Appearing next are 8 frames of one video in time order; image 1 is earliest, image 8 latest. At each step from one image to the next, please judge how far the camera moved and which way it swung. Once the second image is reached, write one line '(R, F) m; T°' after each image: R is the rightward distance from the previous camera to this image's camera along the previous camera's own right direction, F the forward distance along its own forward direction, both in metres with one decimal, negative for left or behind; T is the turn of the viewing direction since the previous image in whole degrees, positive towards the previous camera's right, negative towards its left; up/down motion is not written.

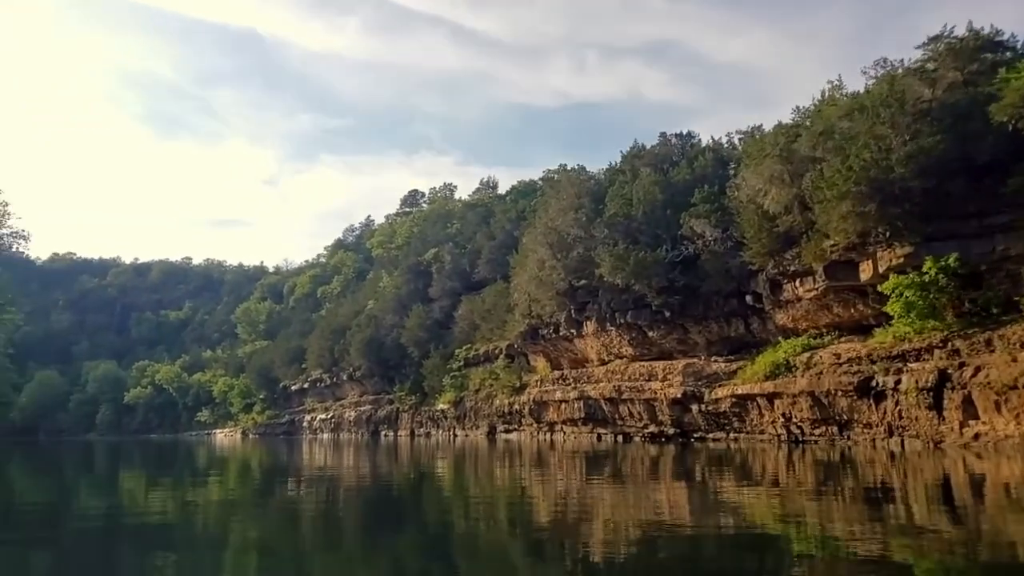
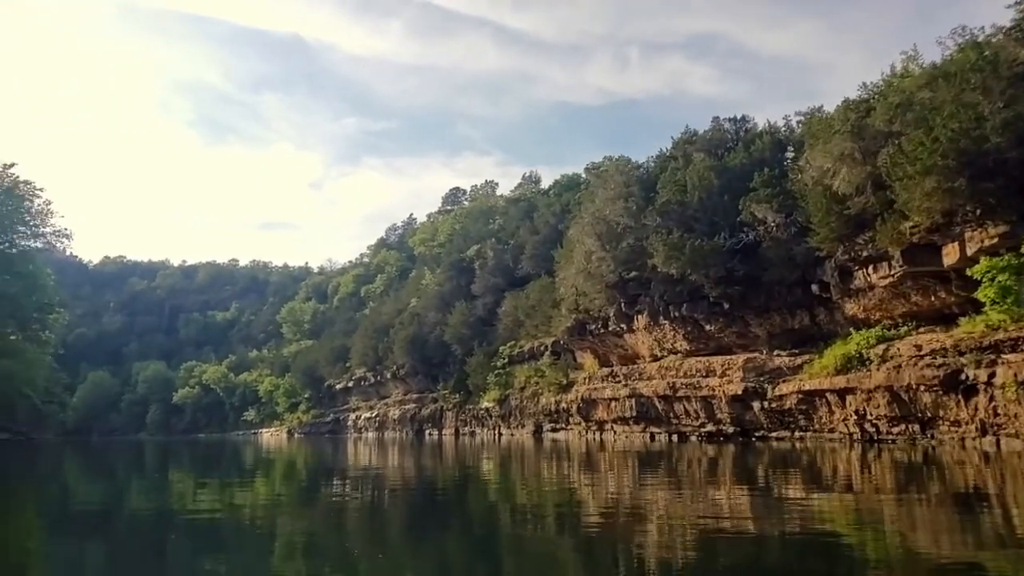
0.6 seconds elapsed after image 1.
(-0.1, +0.6) m; -3°
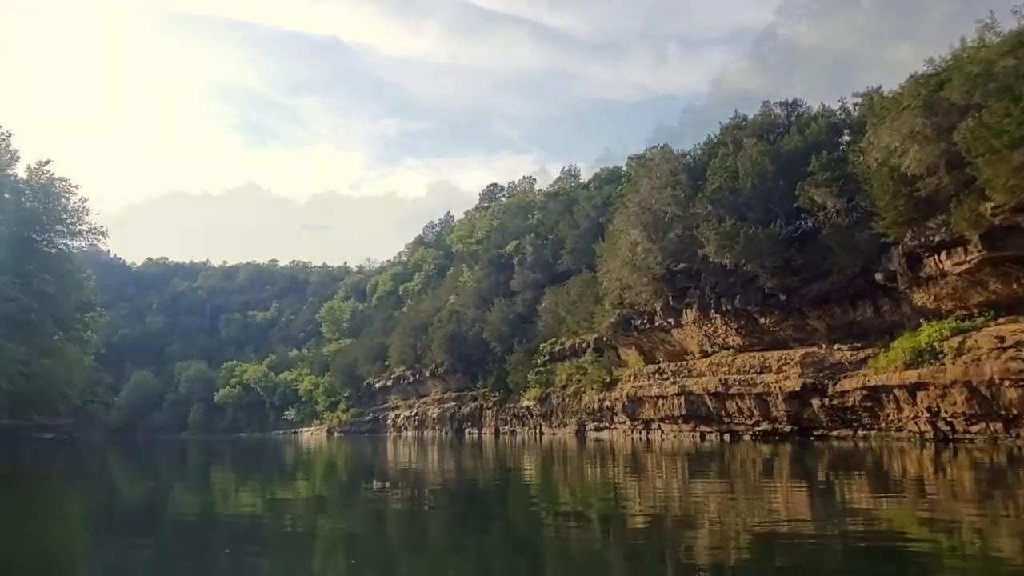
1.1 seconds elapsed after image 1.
(-0.1, +0.5) m; -3°
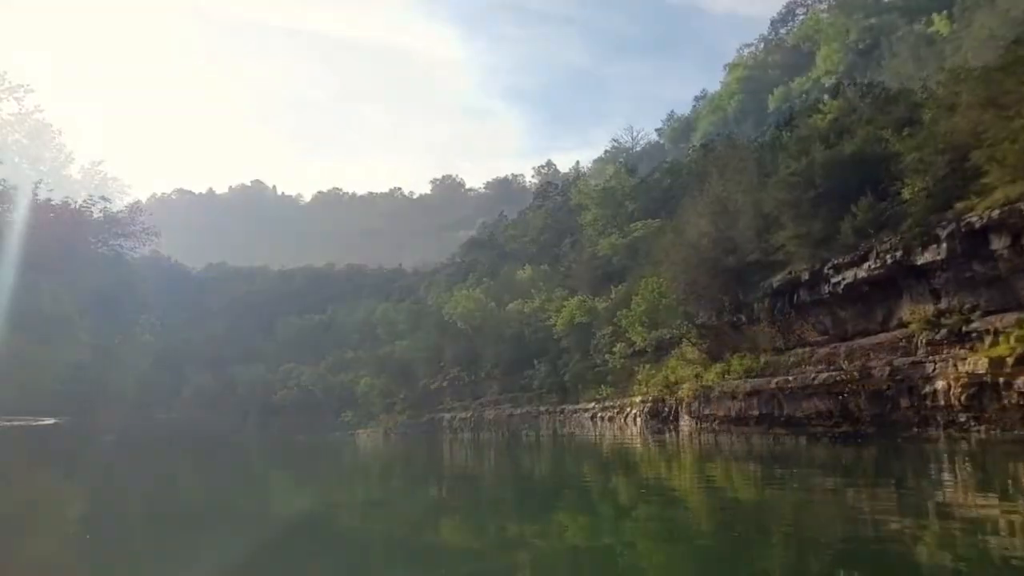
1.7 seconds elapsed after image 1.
(-0.1, +0.7) m; -4°
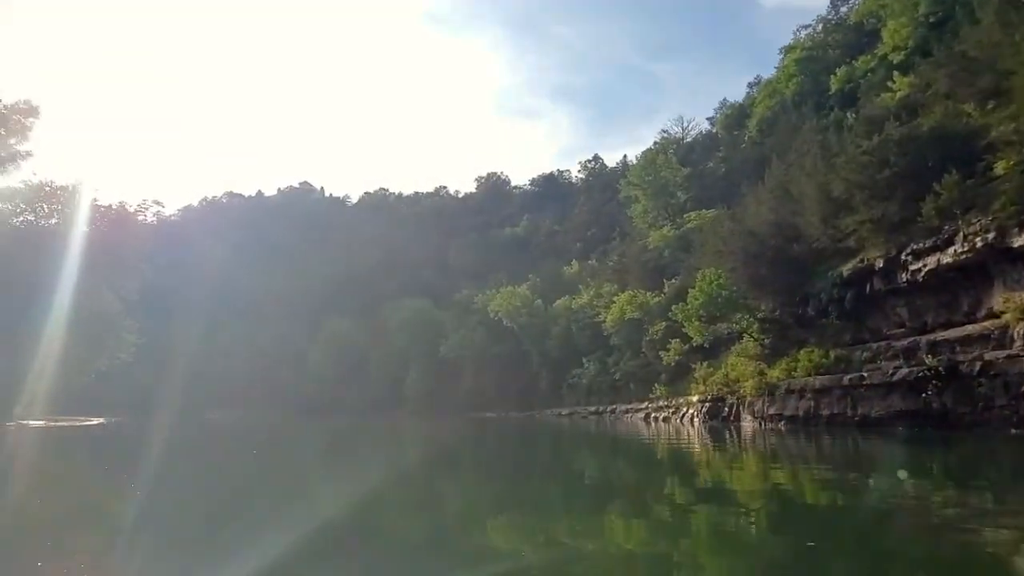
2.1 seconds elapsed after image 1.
(0.0, +0.7) m; -3°
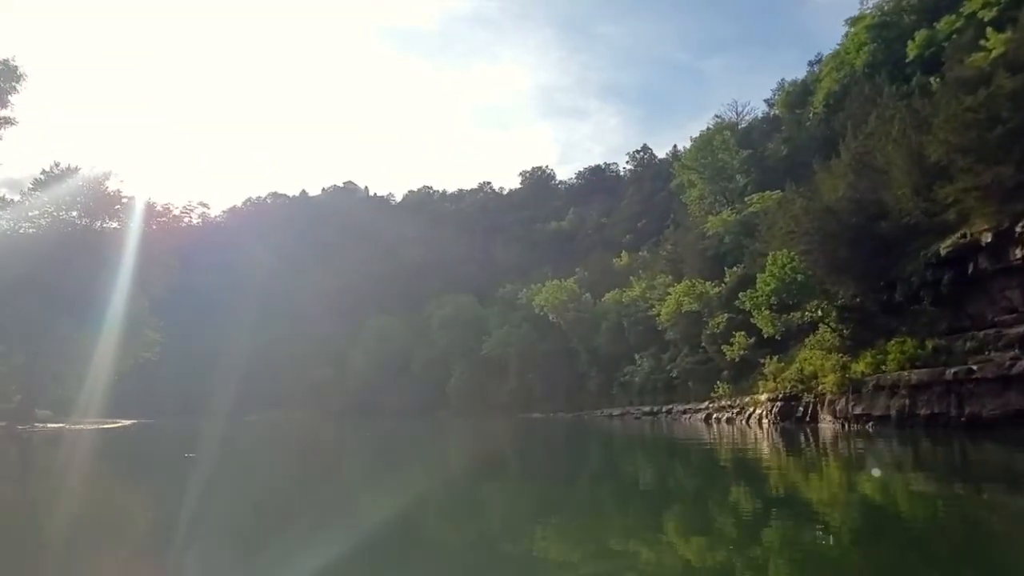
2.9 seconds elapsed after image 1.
(0.0, +1.2) m; -3°
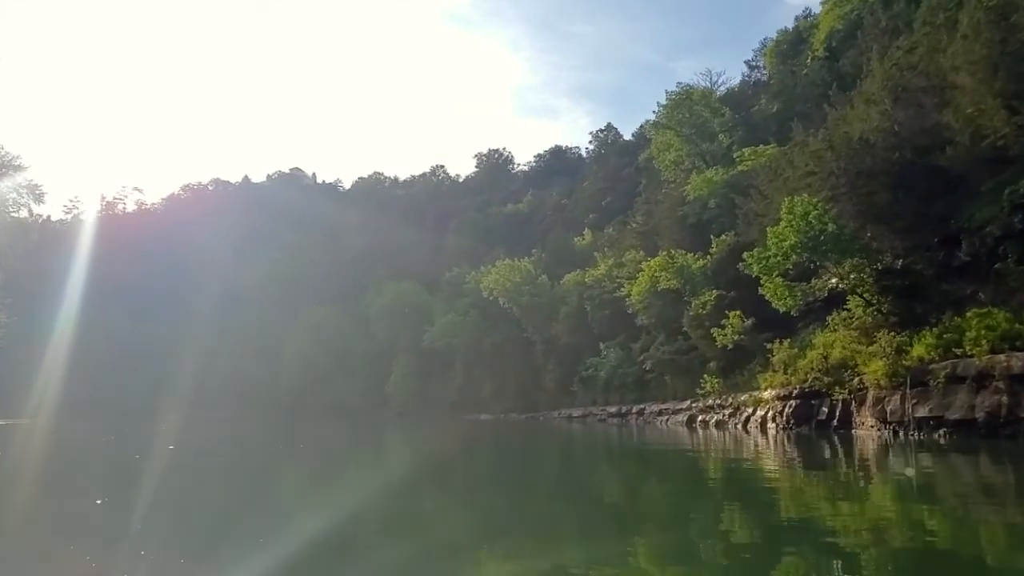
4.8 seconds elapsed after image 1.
(+0.4, +3.2) m; +3°
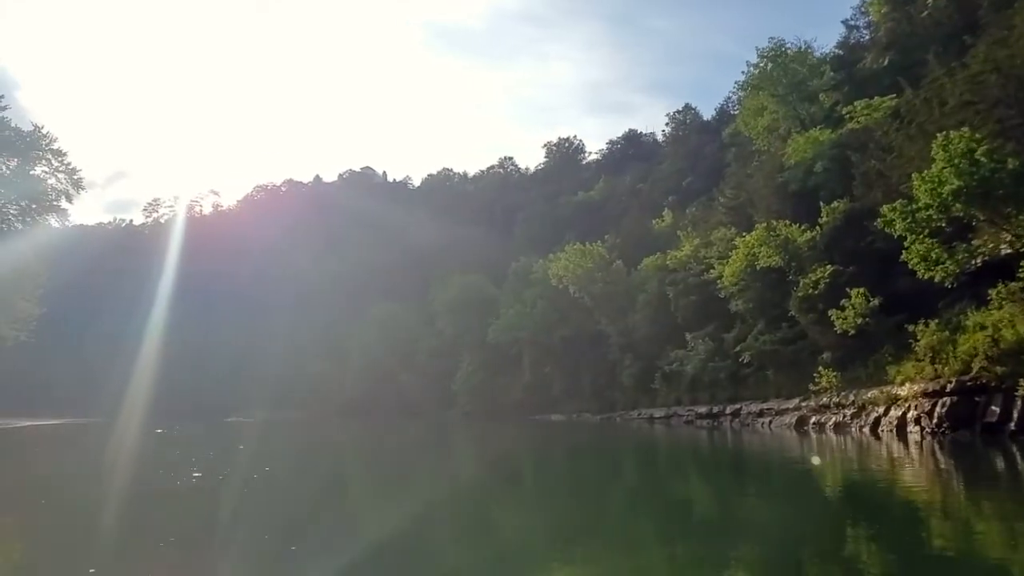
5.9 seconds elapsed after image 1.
(0.0, +1.8) m; -5°
